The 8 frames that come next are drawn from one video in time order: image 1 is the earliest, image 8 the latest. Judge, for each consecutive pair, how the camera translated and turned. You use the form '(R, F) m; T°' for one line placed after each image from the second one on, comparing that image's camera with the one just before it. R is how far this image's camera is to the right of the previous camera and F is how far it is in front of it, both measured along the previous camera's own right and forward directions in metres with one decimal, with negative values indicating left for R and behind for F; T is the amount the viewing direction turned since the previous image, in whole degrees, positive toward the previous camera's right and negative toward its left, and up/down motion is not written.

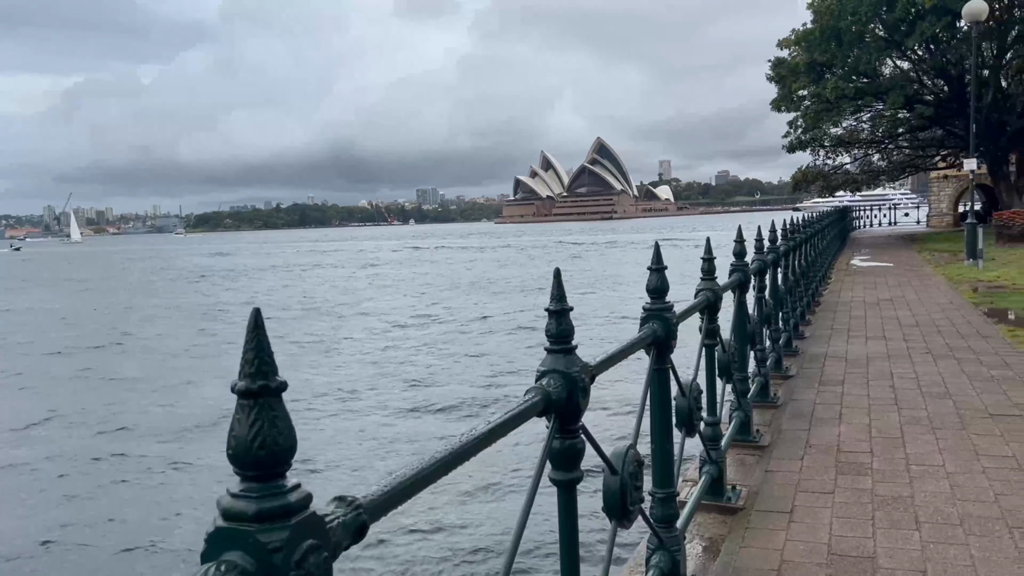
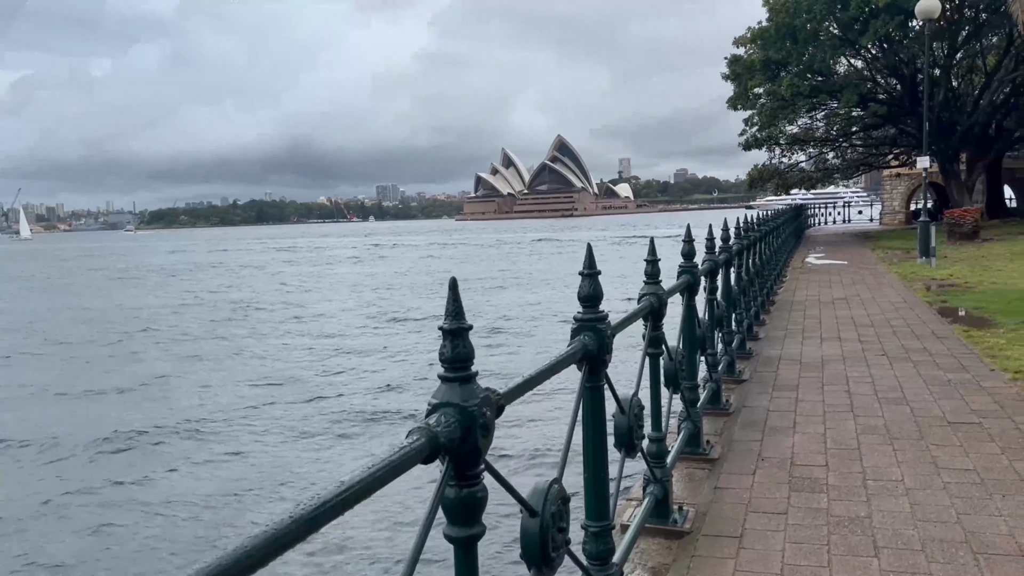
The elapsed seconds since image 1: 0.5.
(+0.1, +0.3) m; +3°
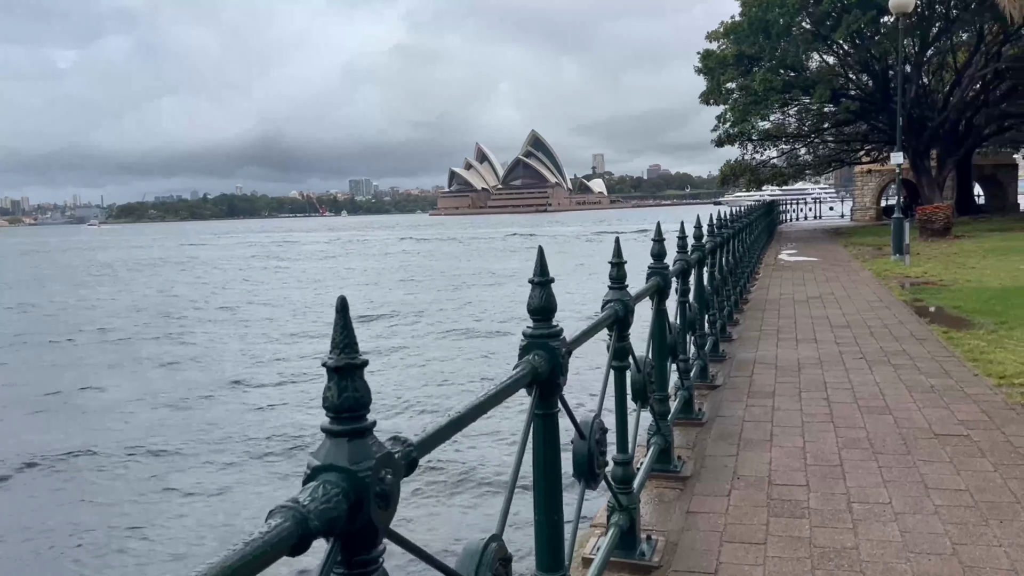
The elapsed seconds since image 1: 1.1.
(+0.1, +0.4) m; +2°
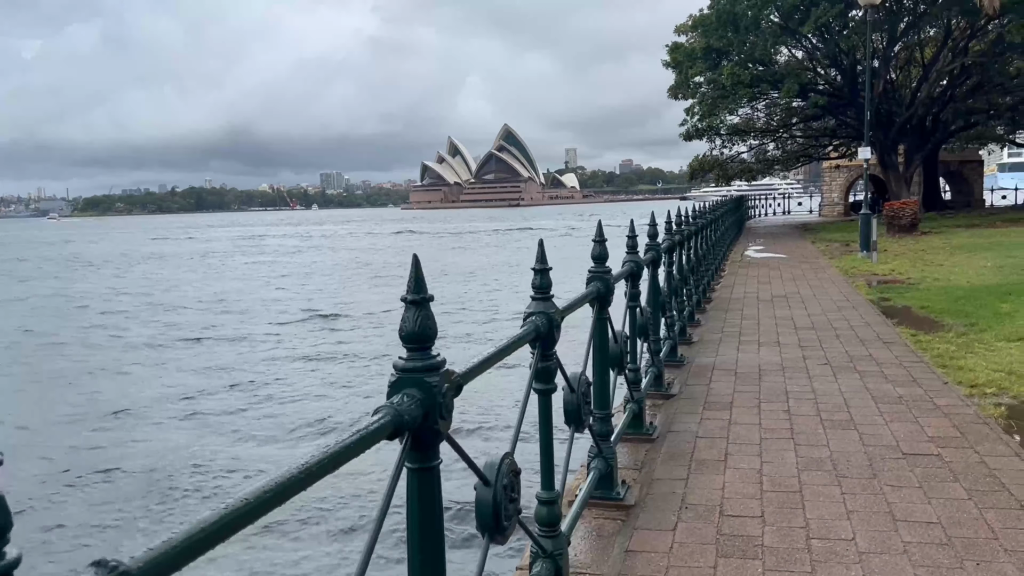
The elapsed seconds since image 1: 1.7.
(+0.2, +0.5) m; +2°
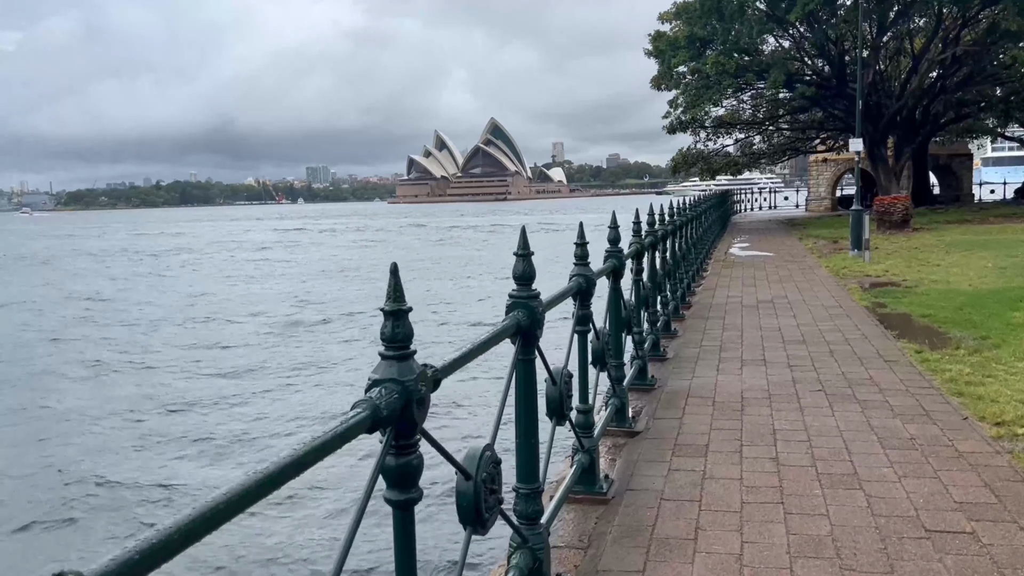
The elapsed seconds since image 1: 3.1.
(+0.3, +1.0) m; +1°
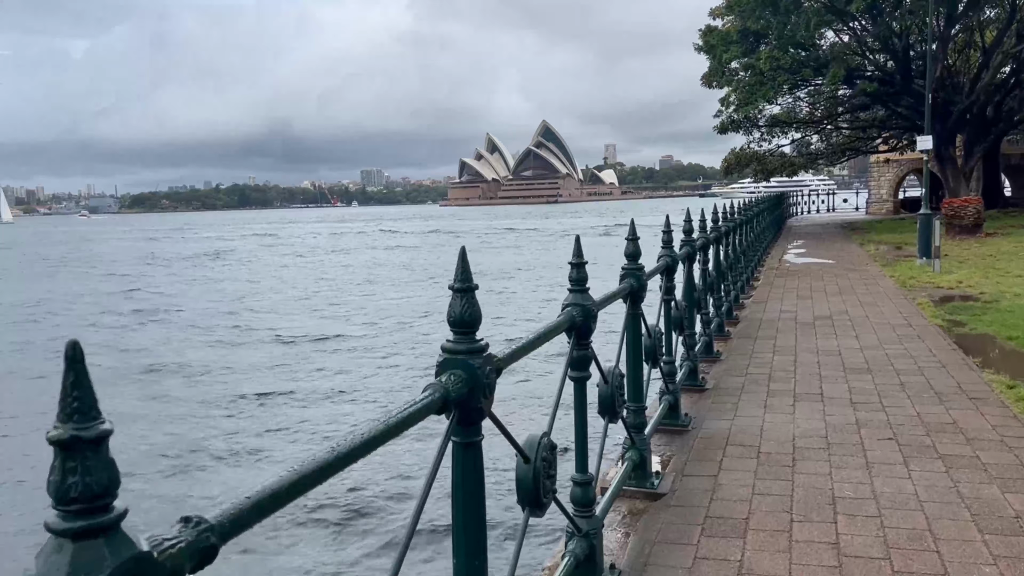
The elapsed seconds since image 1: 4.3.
(+0.3, +0.9) m; -4°
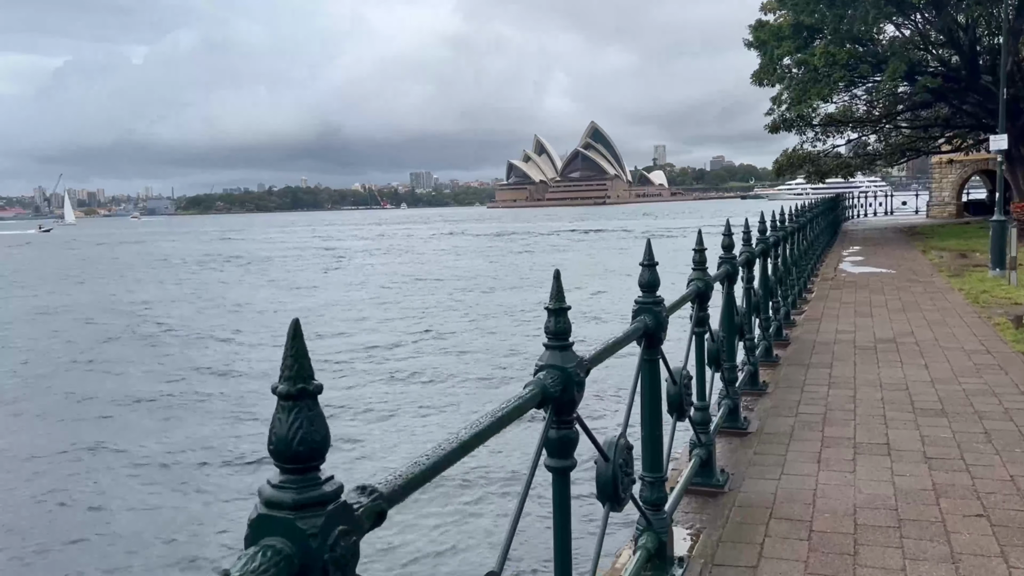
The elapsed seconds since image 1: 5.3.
(+0.2, +0.8) m; -3°
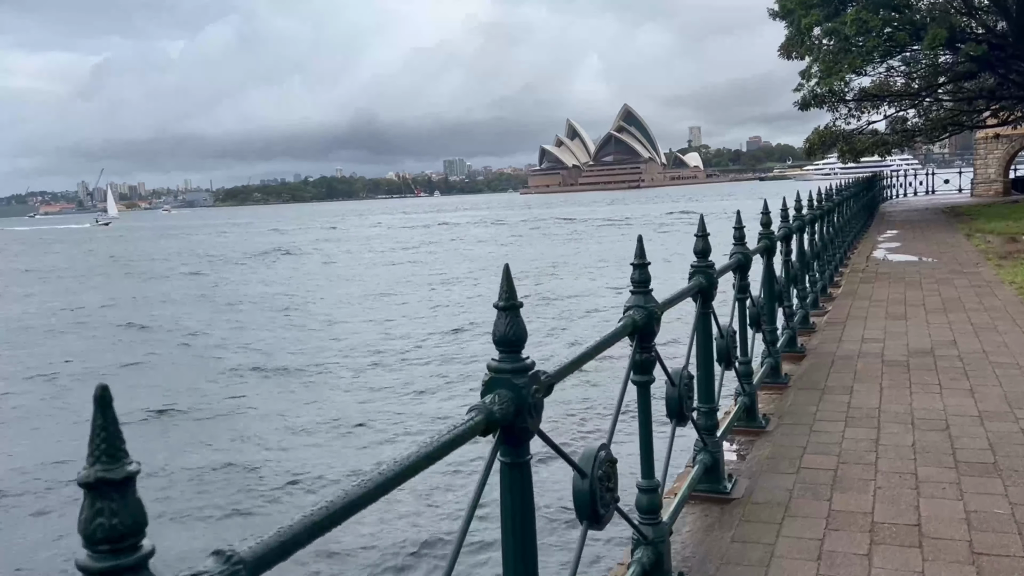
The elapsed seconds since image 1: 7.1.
(+0.6, +1.2) m; -2°
